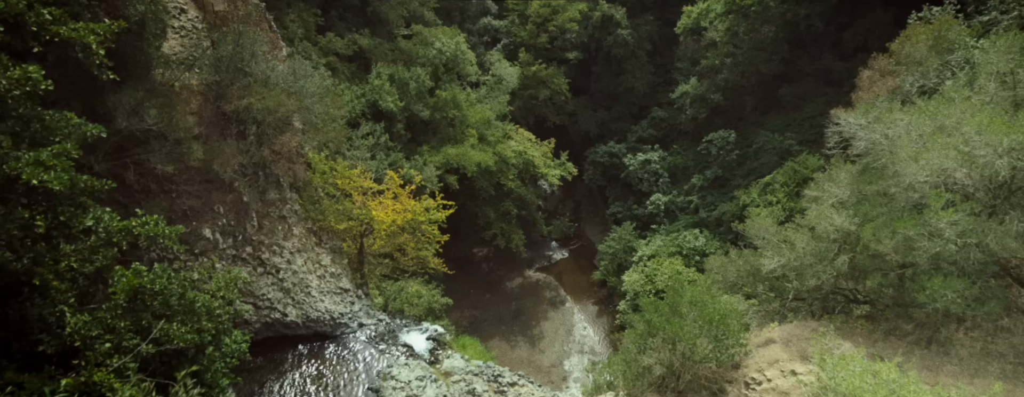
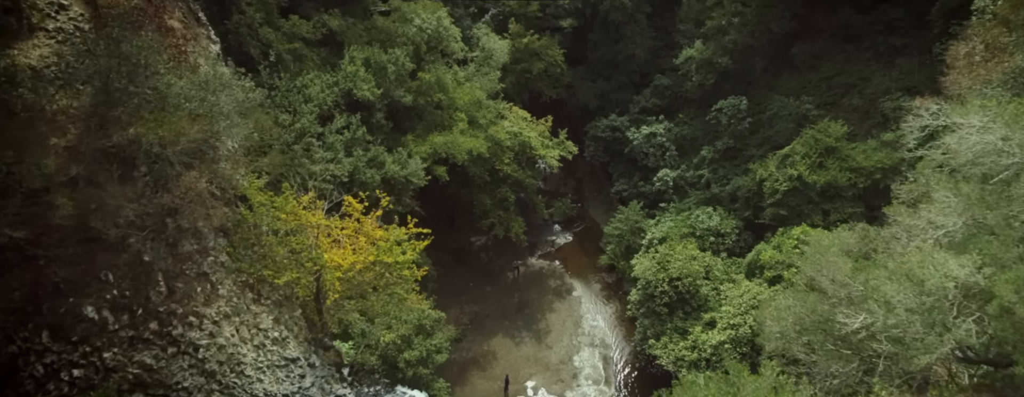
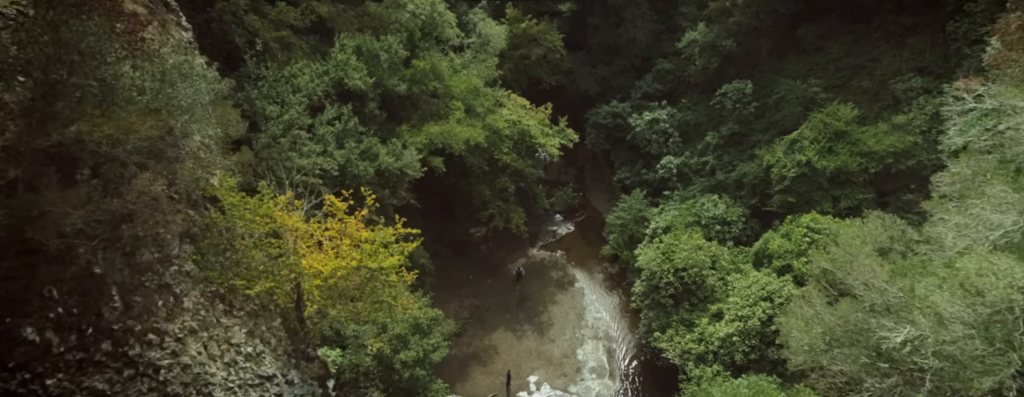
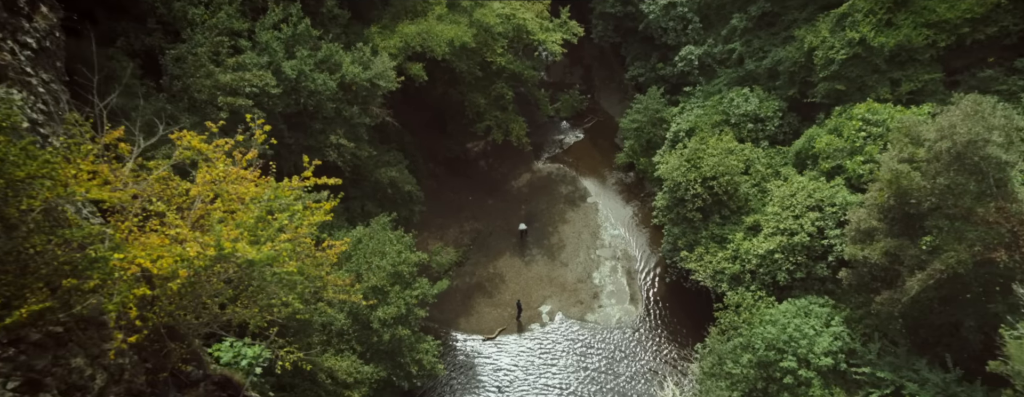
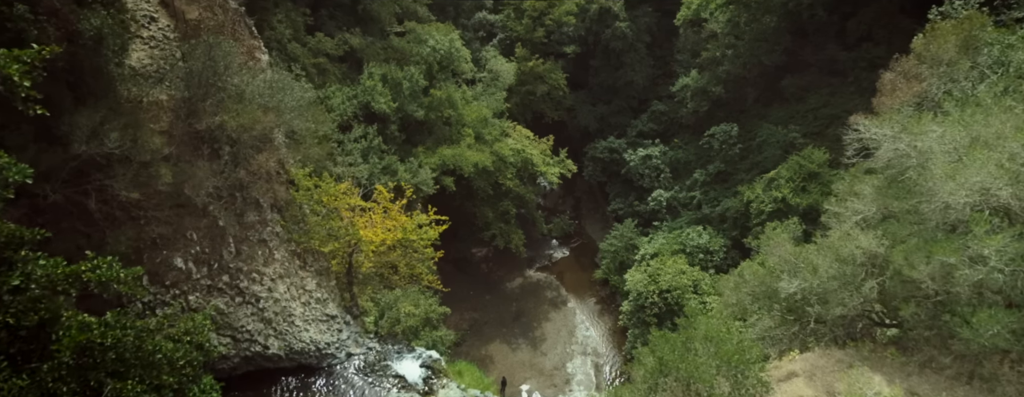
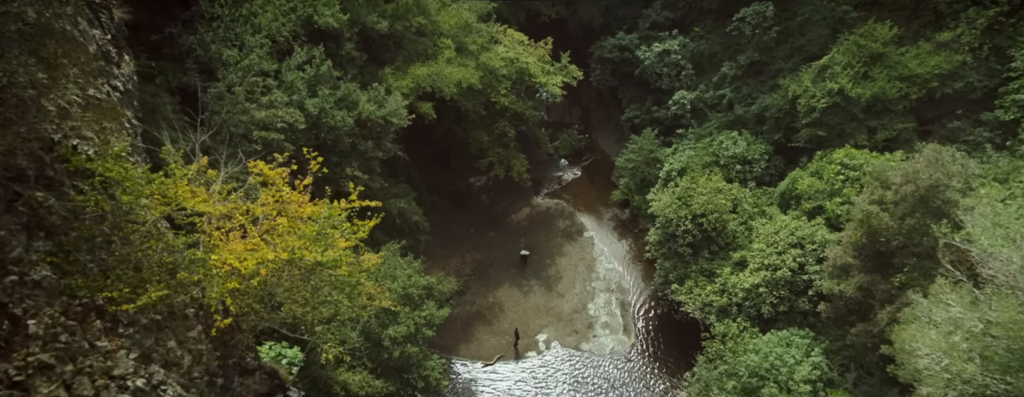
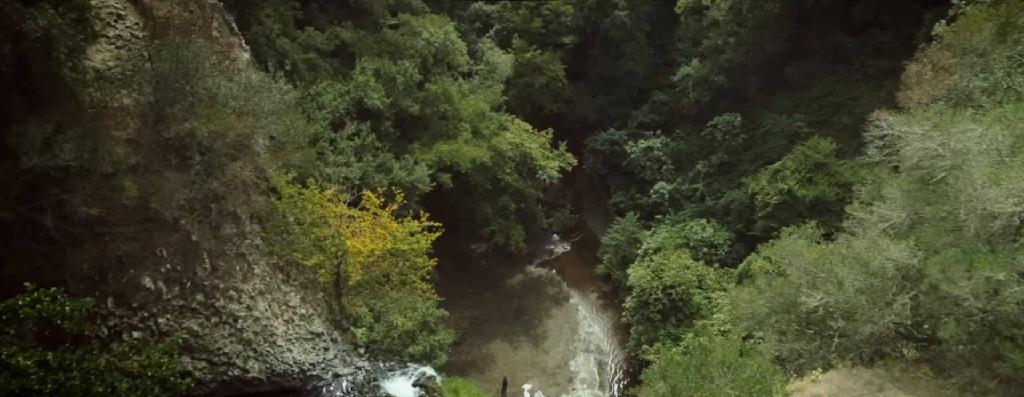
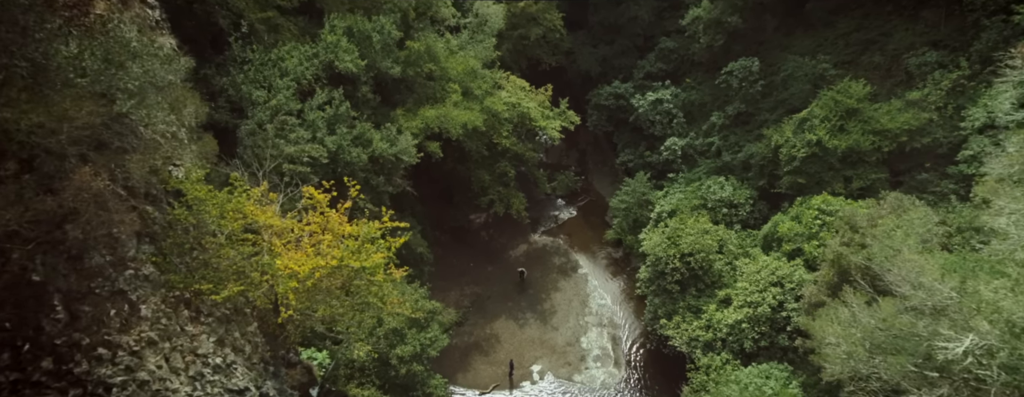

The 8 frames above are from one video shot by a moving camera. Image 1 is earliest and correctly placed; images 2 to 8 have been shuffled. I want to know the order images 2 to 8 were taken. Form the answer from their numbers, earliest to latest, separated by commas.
5, 7, 2, 3, 8, 6, 4
